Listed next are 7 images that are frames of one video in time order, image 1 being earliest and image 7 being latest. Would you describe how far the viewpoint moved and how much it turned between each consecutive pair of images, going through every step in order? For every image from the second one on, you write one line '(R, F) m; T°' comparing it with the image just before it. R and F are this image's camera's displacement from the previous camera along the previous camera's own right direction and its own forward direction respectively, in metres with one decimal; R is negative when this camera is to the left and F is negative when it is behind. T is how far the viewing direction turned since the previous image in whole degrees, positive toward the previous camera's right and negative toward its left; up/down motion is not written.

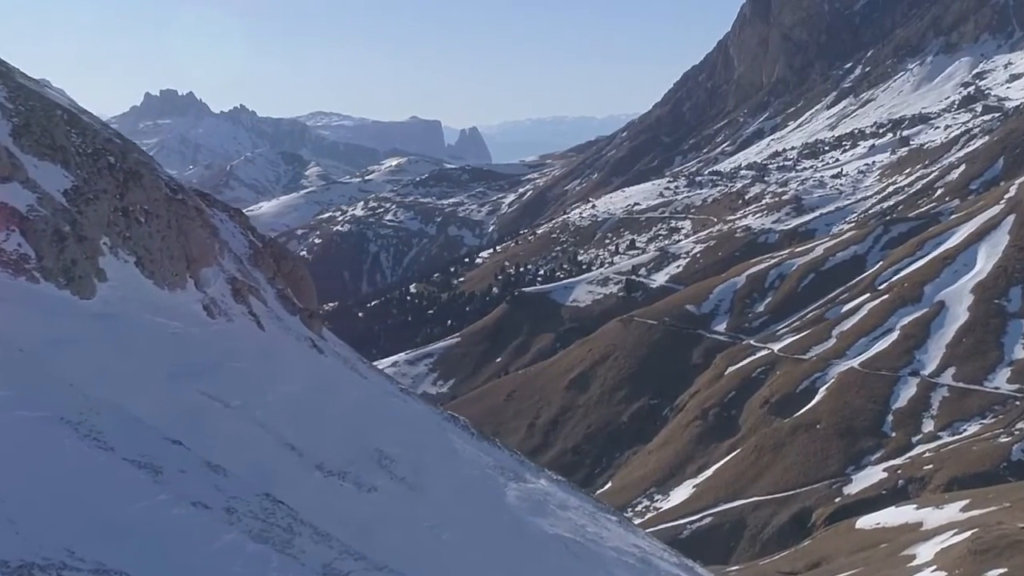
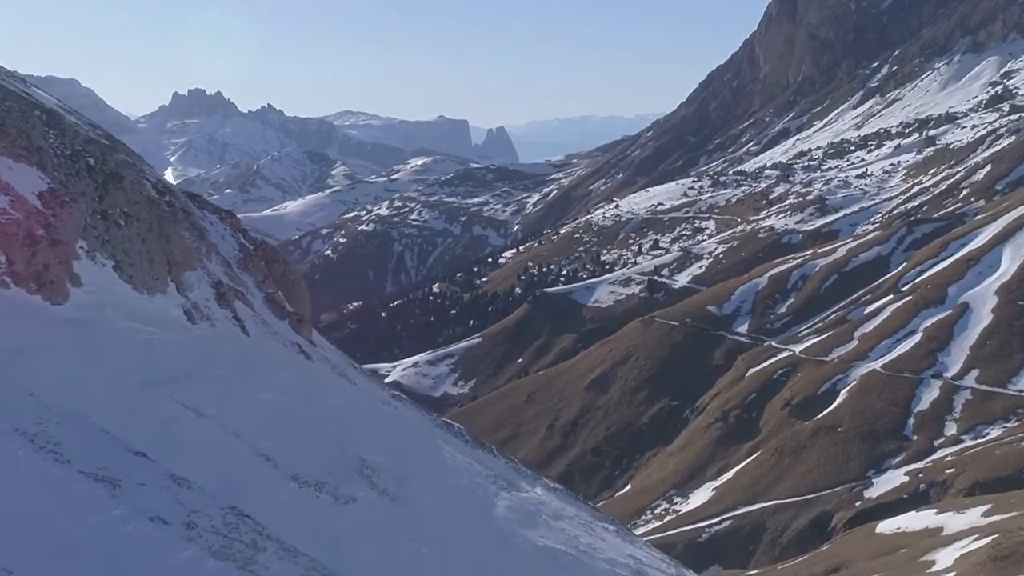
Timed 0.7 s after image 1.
(+1.0, +1.0) m; -1°
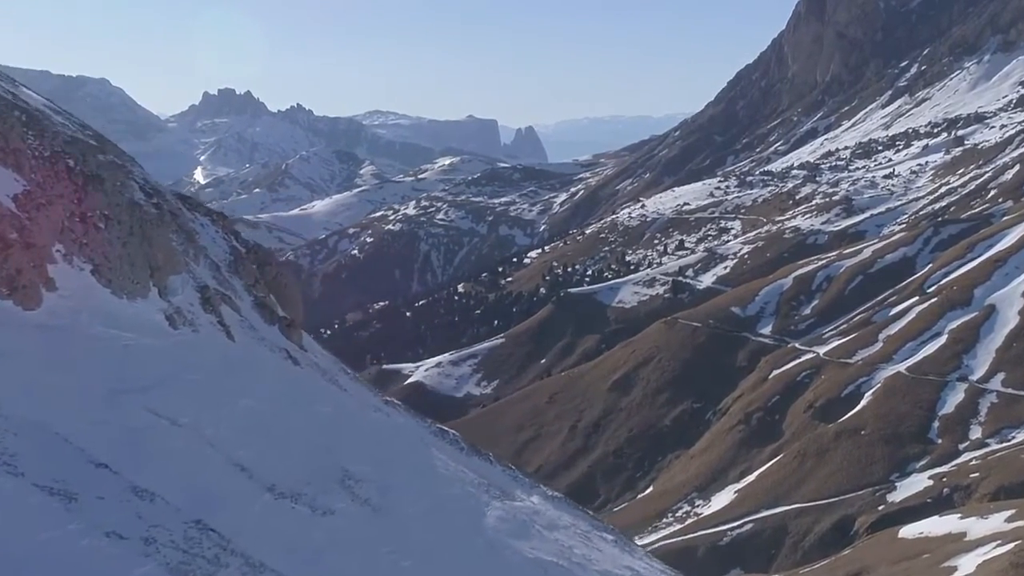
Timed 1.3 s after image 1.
(+1.0, +1.1) m; -1°
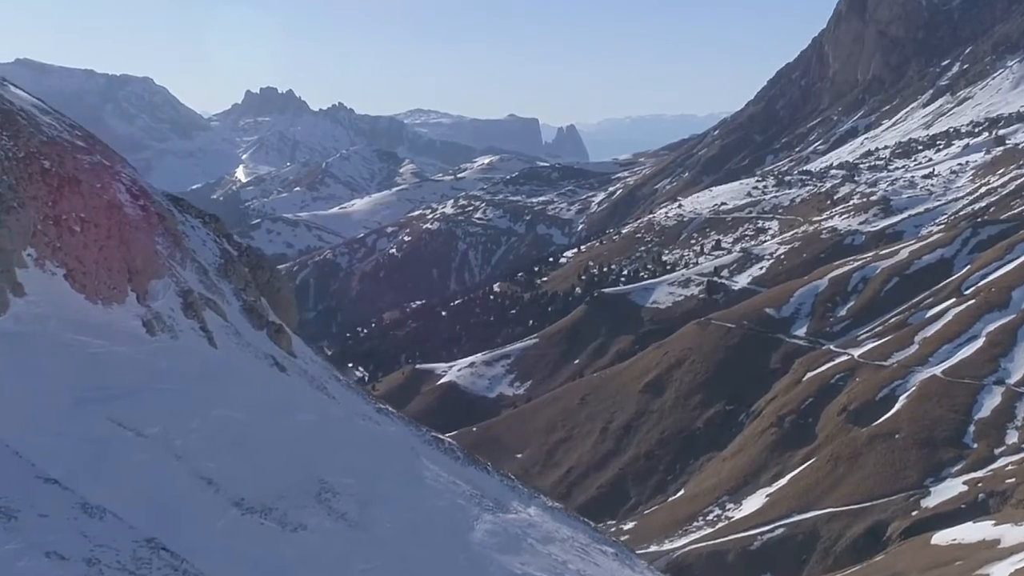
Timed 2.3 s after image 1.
(+1.3, +1.4) m; -2°
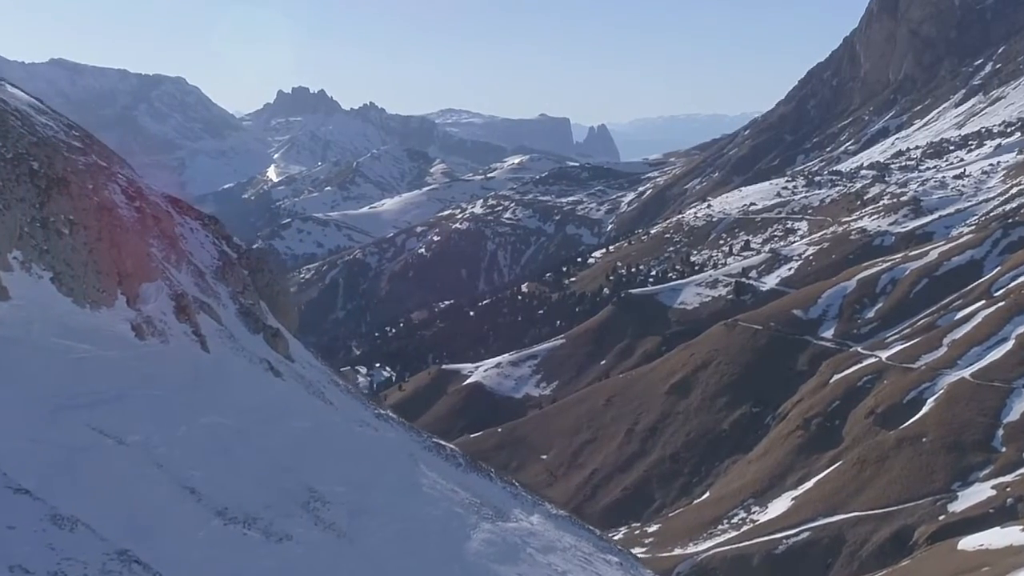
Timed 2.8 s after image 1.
(+0.9, +0.9) m; -1°
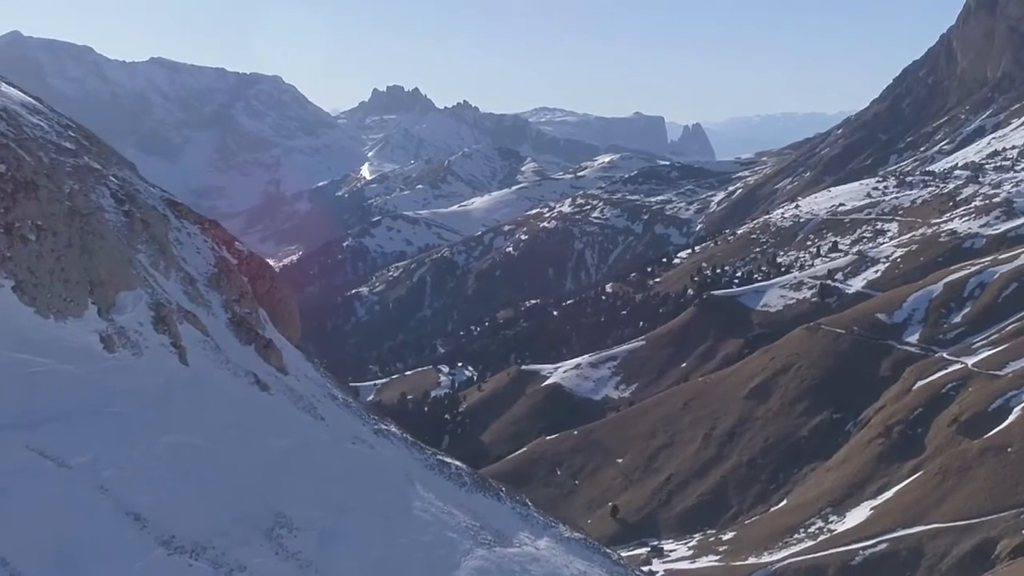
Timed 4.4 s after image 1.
(+2.4, +2.5) m; -4°
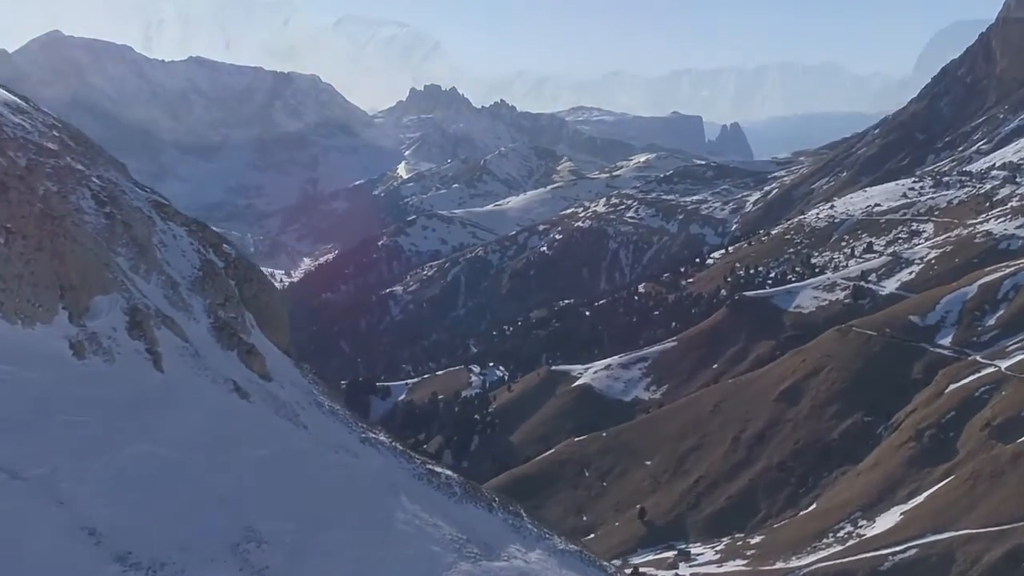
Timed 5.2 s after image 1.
(+1.2, +1.3) m; -1°
